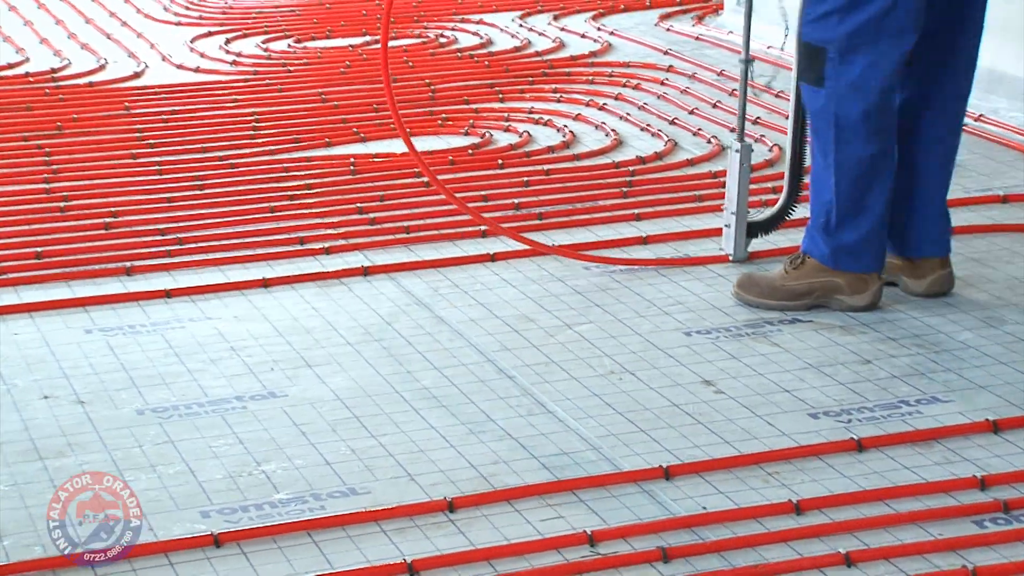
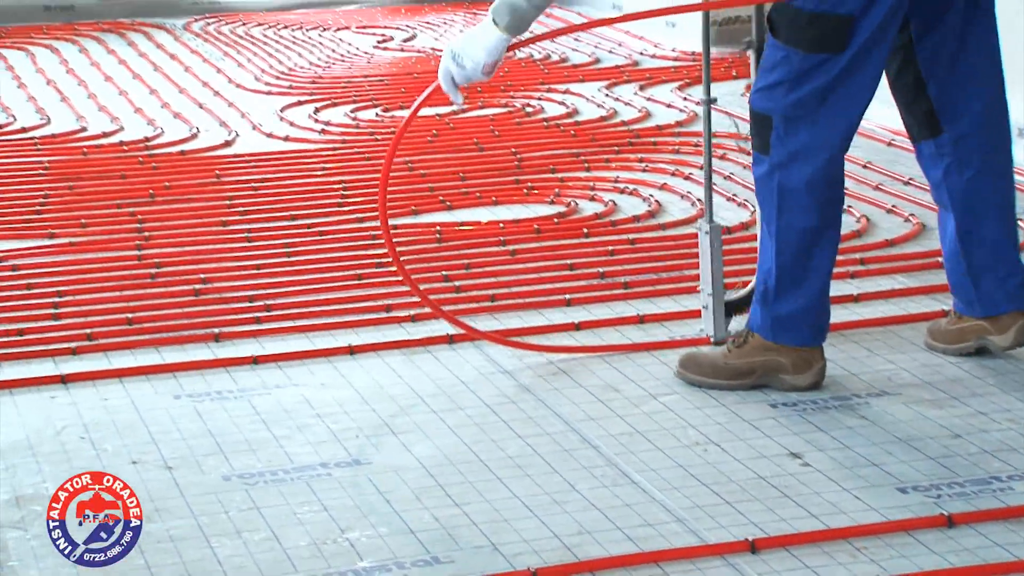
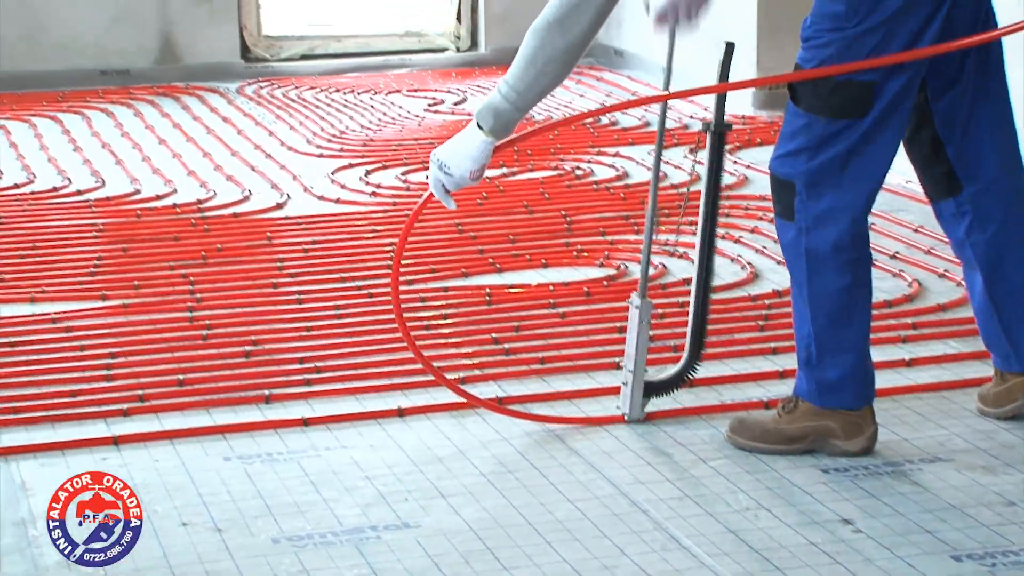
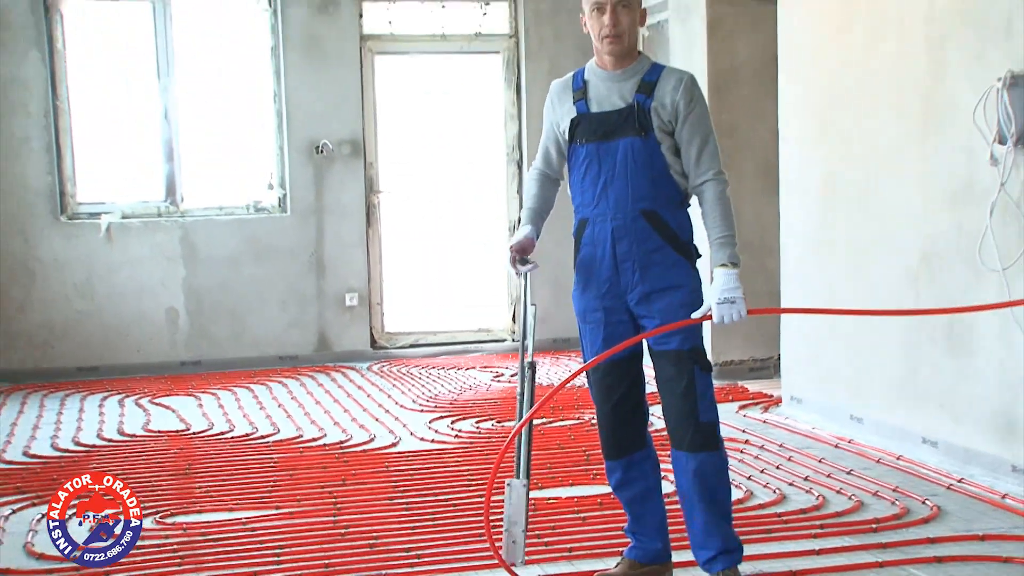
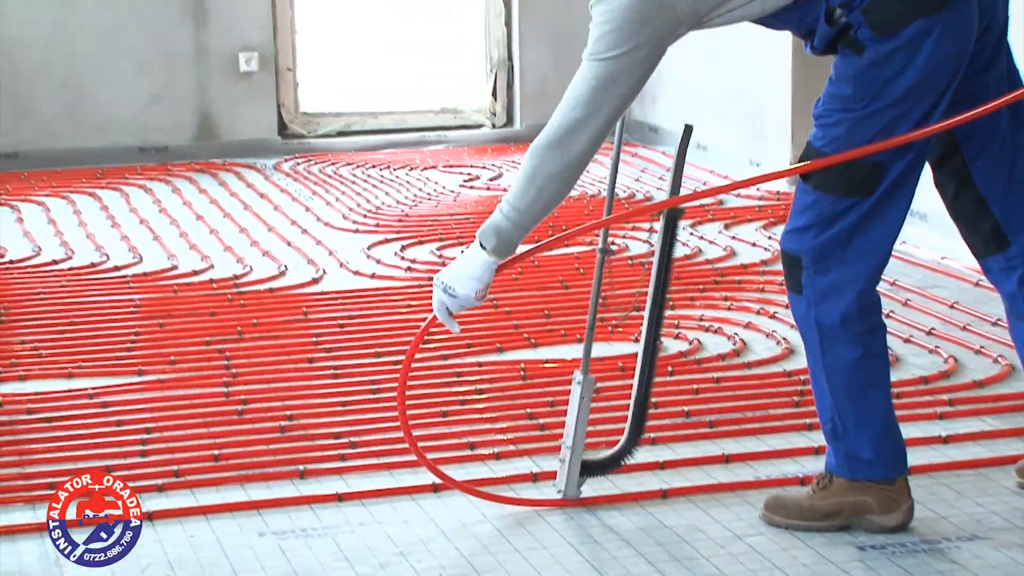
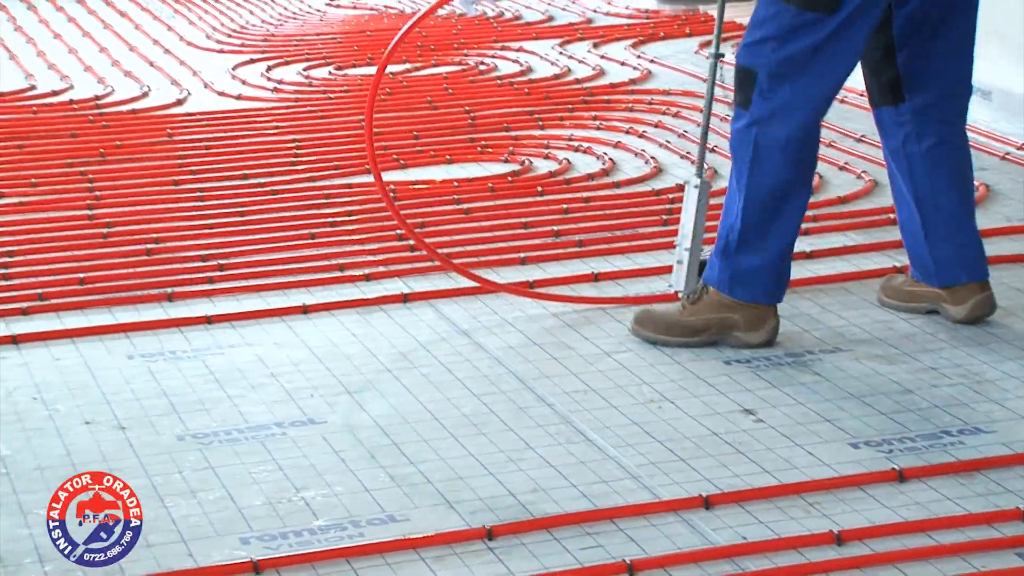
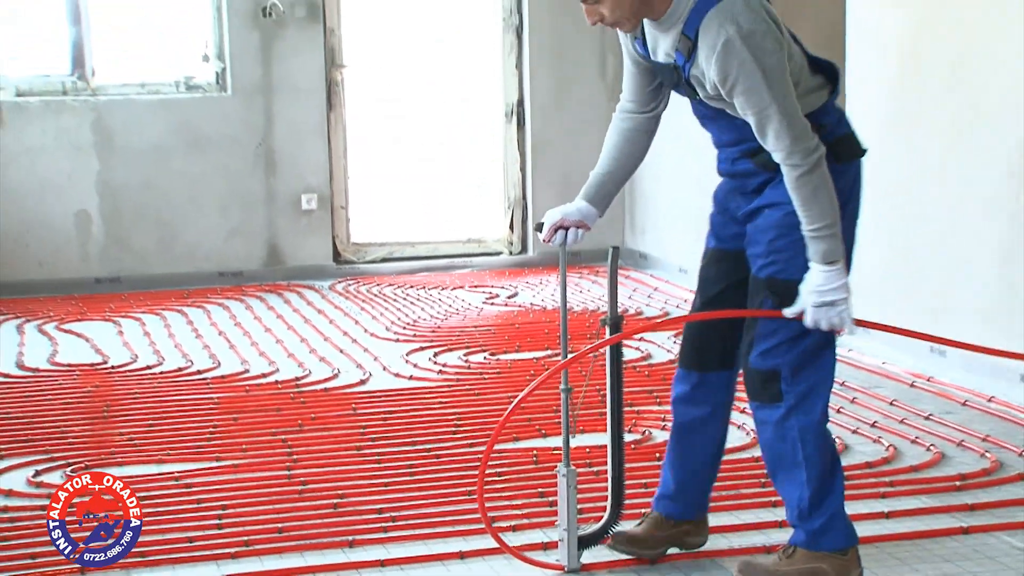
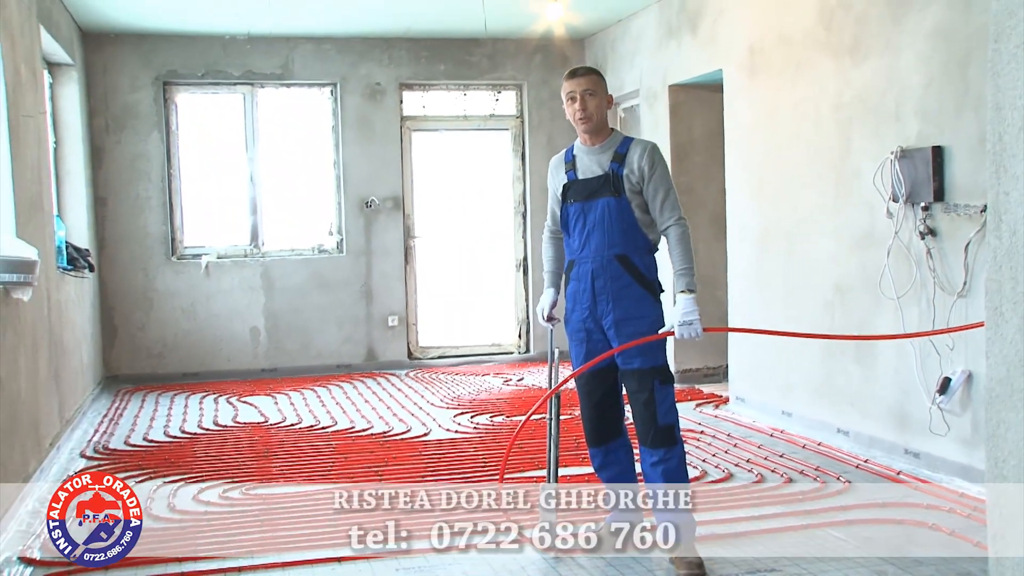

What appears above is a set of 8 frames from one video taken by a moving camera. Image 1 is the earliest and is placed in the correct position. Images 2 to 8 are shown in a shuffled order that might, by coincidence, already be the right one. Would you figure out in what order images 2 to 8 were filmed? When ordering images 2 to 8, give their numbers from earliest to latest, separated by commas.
6, 2, 3, 5, 7, 4, 8
